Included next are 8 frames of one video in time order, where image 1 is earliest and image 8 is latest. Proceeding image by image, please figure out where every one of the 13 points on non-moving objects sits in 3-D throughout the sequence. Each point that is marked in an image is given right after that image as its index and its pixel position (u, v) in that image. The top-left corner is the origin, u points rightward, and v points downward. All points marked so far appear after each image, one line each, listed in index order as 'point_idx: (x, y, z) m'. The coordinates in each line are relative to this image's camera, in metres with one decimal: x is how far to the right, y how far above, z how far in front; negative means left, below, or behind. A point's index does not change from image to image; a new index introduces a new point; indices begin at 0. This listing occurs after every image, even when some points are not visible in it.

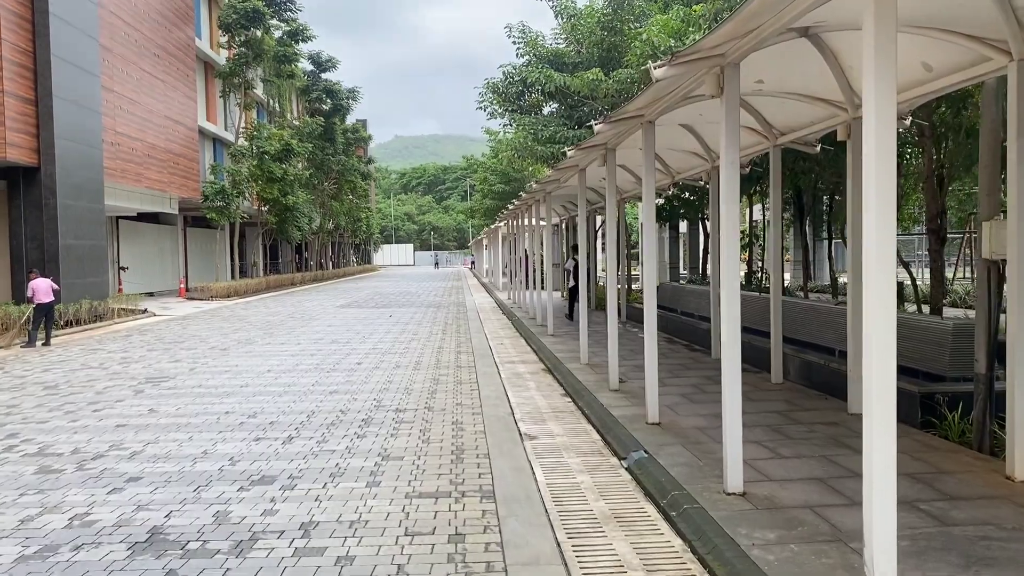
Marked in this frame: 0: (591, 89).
0: (+1.4, +3.6, +15.7) m
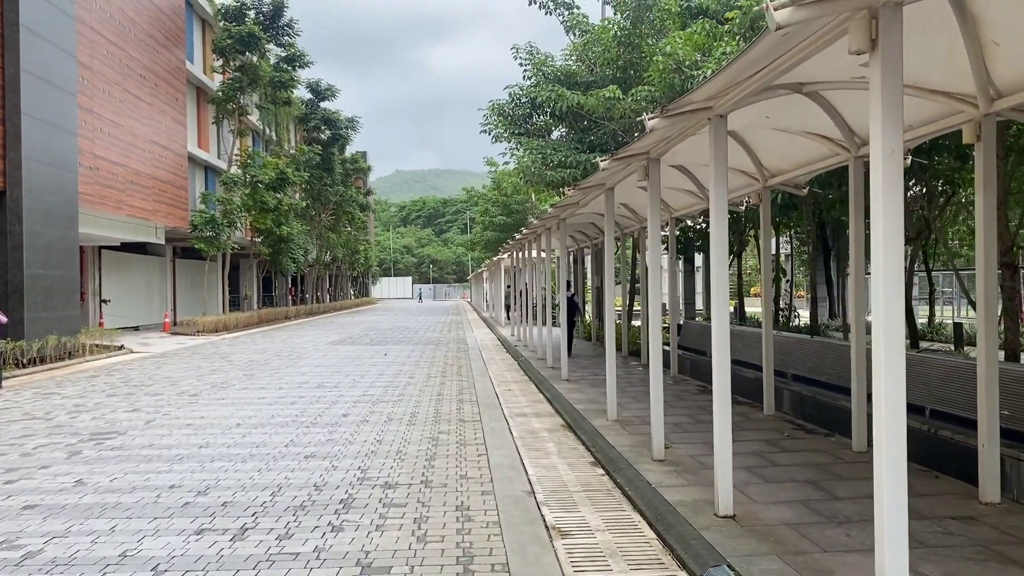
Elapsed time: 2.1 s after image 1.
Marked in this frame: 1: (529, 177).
0: (+1.6, +3.0, +14.4) m
1: (+0.3, +2.0, +15.6) m
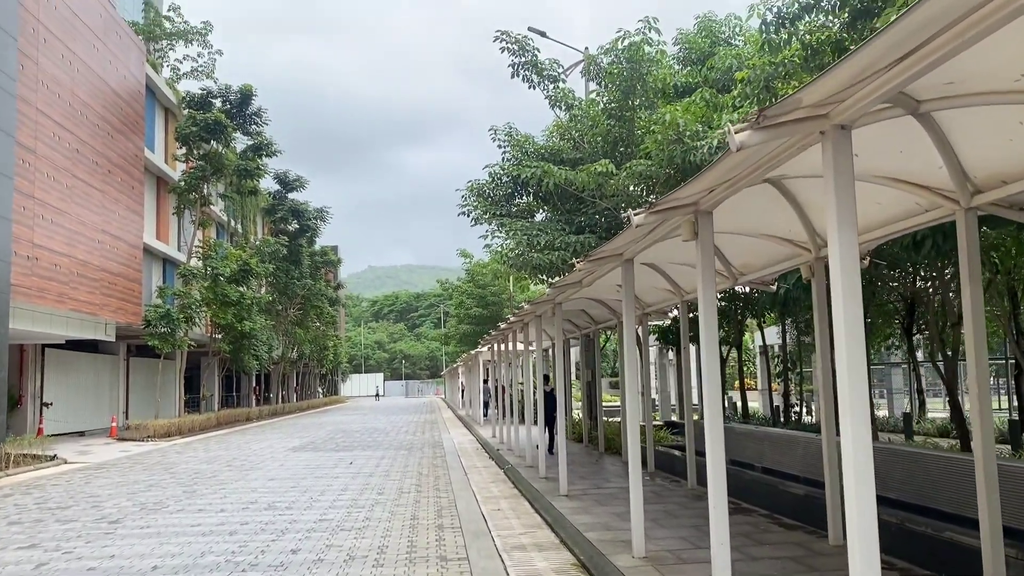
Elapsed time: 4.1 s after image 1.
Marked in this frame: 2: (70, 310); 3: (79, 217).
0: (+1.3, +1.6, +13.1) m
1: (0.0, +0.4, +14.1) m
2: (-9.7, -0.5, +19.1) m
3: (-9.7, +1.6, +19.5) m
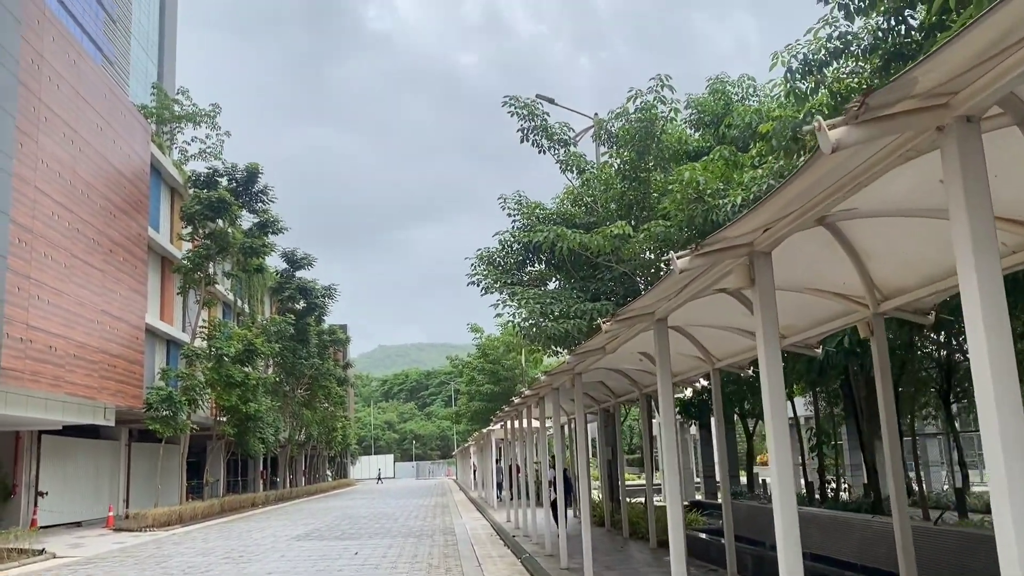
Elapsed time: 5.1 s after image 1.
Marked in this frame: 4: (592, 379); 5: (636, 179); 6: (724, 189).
0: (+1.5, +0.6, +12.4) m
1: (+0.2, -0.7, +13.4) m
2: (-9.4, -2.2, +18.4) m
3: (-9.4, -0.2, +19.0) m
4: (+1.1, -1.3, +12.6) m
5: (+1.9, +1.6, +13.1) m
6: (+2.6, +1.2, +10.9) m
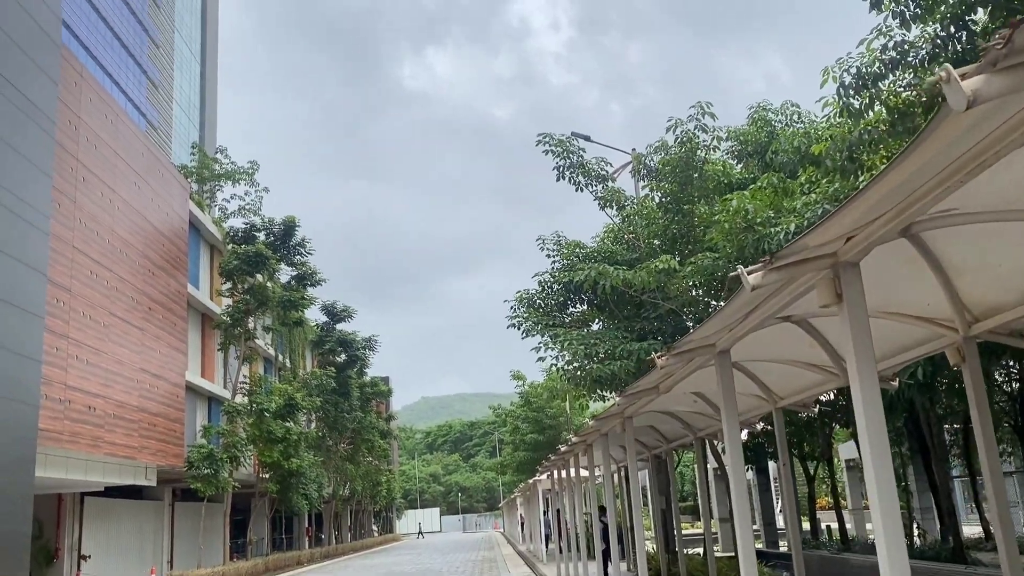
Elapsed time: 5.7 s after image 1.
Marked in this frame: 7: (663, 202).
0: (+2.0, 0.0, +11.9) m
1: (+0.9, -1.3, +12.8) m
2: (-8.4, -3.5, +18.1) m
3: (-8.5, -1.5, +18.8) m
4: (+1.8, -1.9, +11.9) m
5: (+2.4, +1.1, +12.6) m
6: (+3.1, +0.8, +10.3) m
7: (+2.2, +1.3, +12.8) m
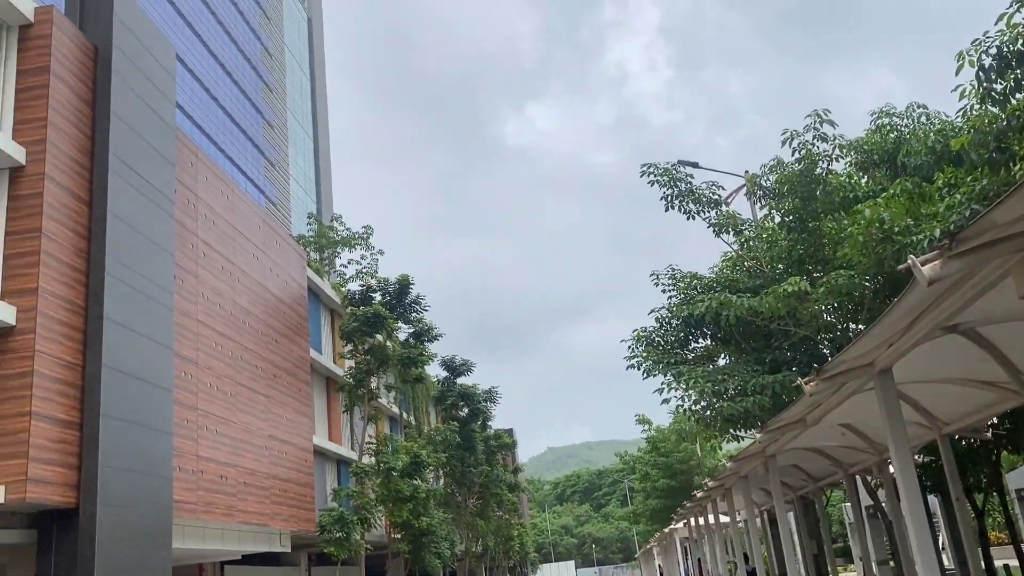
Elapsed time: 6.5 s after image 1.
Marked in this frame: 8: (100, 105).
0: (+3.5, -0.3, +11.0) m
1: (+2.6, -1.8, +12.0) m
2: (-5.7, -4.9, +18.4) m
3: (-5.9, -3.0, +19.2) m
4: (+3.4, -2.2, +11.0) m
5: (+3.9, +0.8, +11.7) m
6: (+4.3, +0.7, +9.3) m
7: (+3.7, +0.9, +12.0) m
8: (-6.5, +2.9, +13.7) m
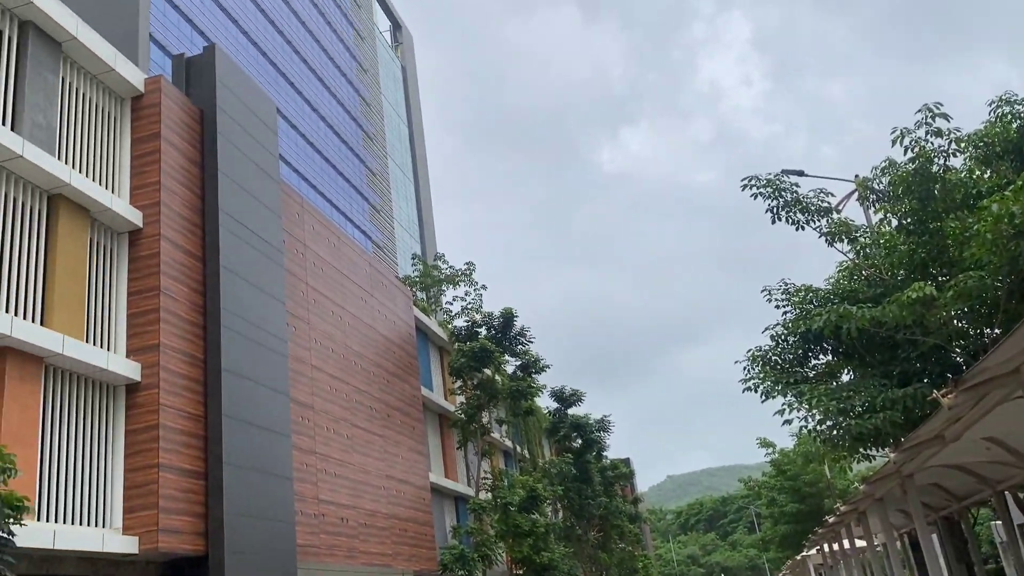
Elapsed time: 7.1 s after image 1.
0: (+4.8, -0.4, +10.3) m
1: (+4.1, -1.9, +11.3) m
2: (-3.2, -5.9, +18.5) m
3: (-3.3, -3.9, +19.5) m
4: (+4.8, -2.3, +10.2) m
5: (+5.2, +0.7, +11.0) m
6: (+5.3, +0.7, +8.6) m
7: (+5.0, +0.8, +11.3) m
8: (-5.0, +2.0, +14.3) m
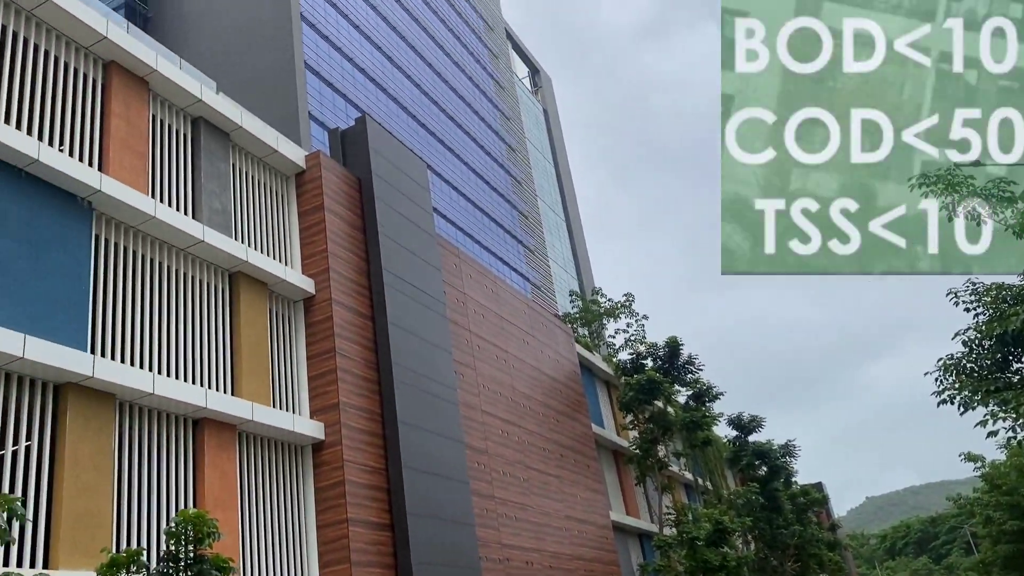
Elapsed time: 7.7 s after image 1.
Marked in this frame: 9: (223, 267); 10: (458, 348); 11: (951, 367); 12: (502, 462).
0: (+6.5, -0.2, +9.2) m
1: (+6.2, -1.9, +10.2) m
2: (+0.9, -6.7, +18.5) m
3: (+0.7, -4.9, +19.5) m
4: (+6.7, -2.1, +9.0) m
5: (+7.0, +0.8, +9.9) m
6: (+6.6, +0.9, +7.5) m
7: (+6.9, +1.0, +10.2) m
8: (-2.5, +1.0, +15.0) m
9: (-4.1, +0.3, +12.3) m
10: (-1.1, -1.2, +18.0) m
11: (+6.1, -1.1, +12.1) m
12: (-0.2, -3.7, +18.3) m
